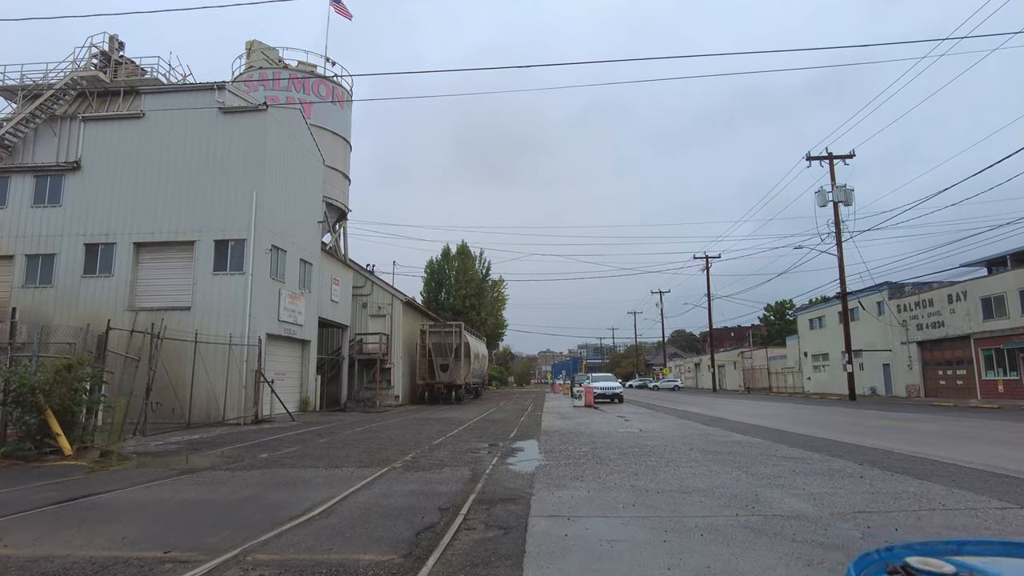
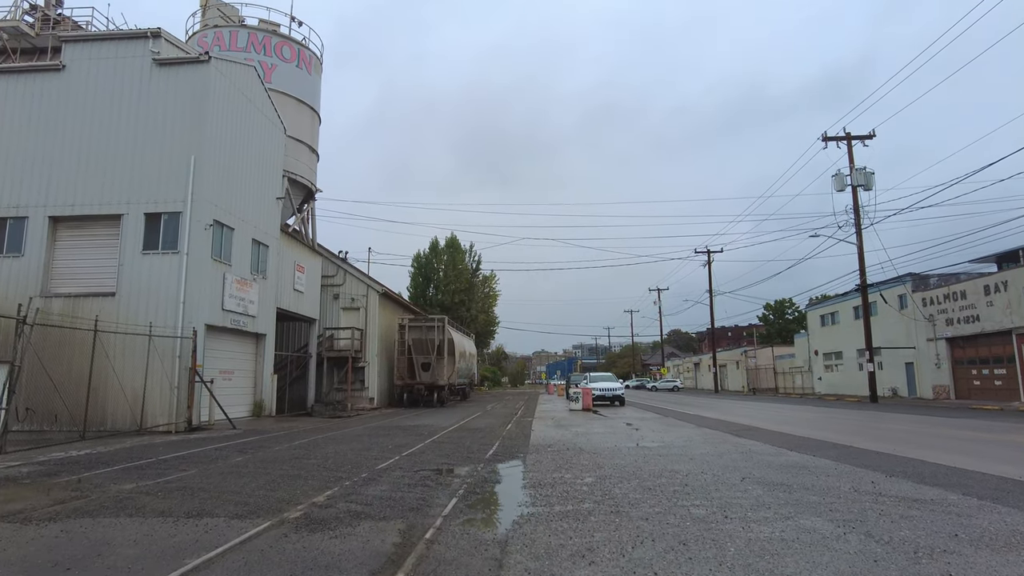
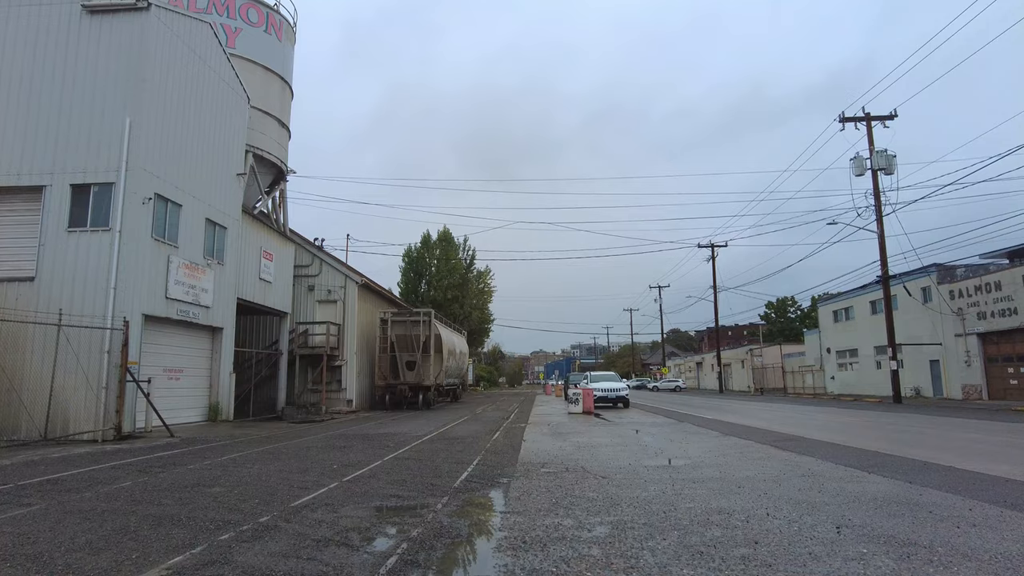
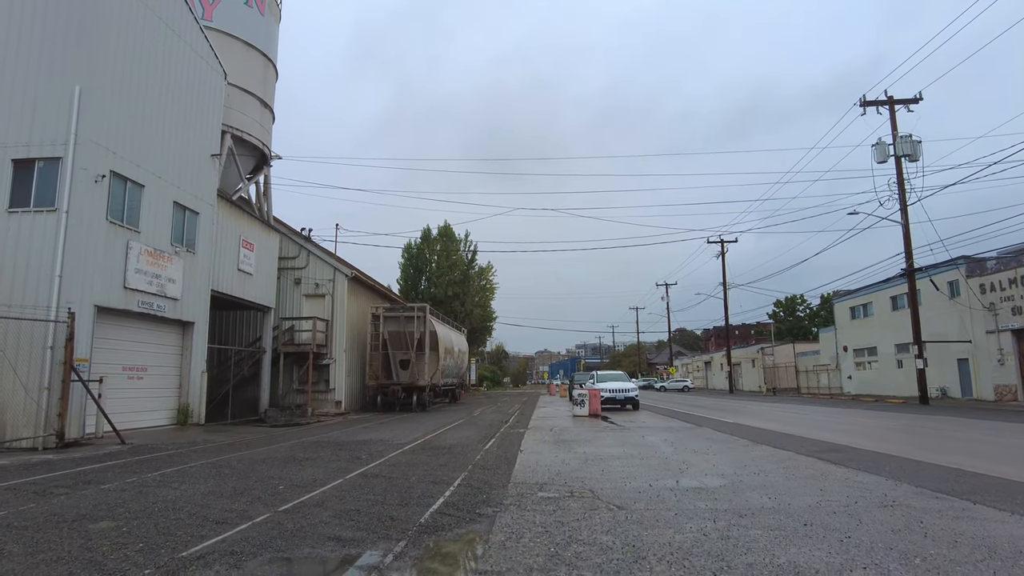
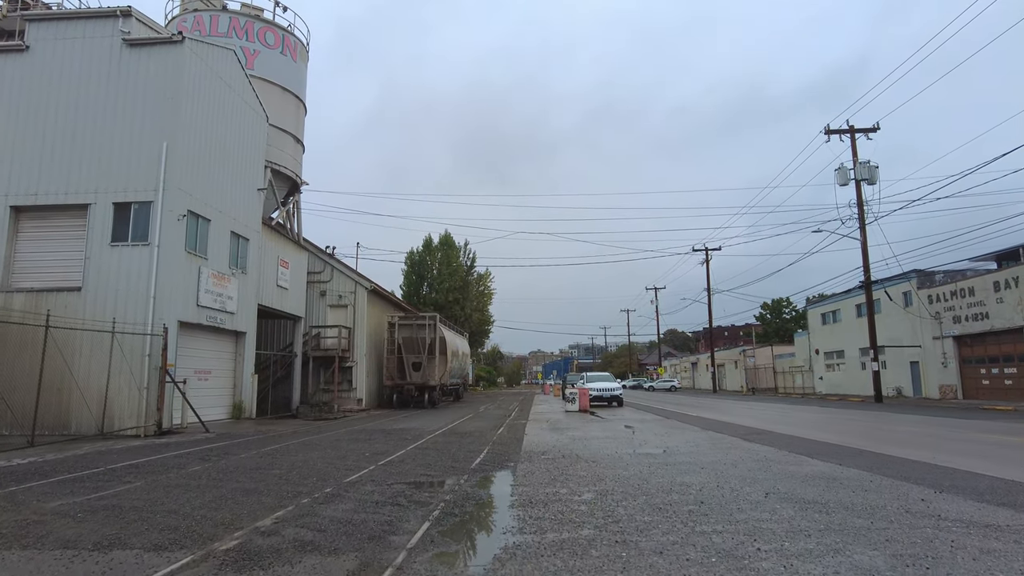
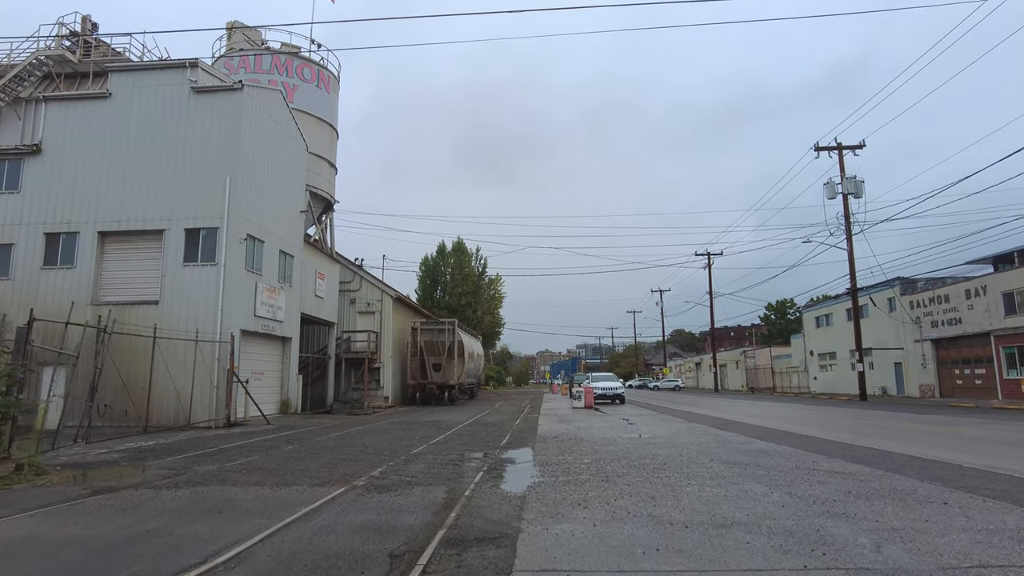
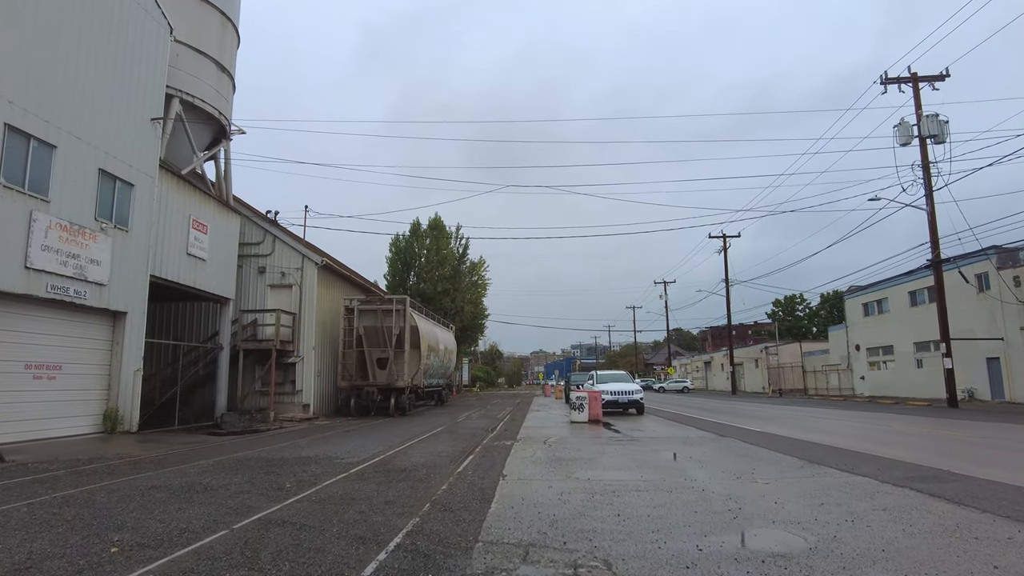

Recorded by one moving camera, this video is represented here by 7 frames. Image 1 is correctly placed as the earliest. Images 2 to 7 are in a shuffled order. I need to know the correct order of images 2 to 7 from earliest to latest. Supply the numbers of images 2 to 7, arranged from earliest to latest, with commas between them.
6, 2, 5, 3, 4, 7
